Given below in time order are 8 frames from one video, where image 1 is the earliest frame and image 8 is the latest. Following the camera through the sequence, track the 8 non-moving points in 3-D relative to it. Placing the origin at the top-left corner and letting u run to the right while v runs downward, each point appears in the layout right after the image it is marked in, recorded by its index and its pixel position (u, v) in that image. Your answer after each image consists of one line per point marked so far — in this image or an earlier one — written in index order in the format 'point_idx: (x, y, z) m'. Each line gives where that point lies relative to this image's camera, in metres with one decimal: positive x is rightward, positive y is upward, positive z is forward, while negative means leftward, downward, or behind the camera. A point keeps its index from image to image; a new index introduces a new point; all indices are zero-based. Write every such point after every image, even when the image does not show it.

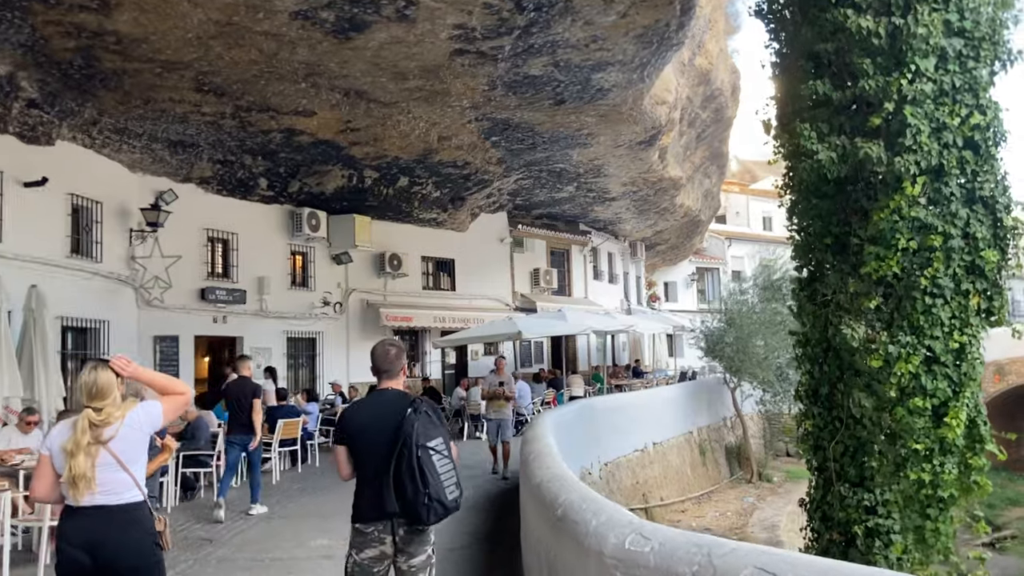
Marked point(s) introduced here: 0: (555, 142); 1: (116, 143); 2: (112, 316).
0: (+0.7, +2.6, +16.3) m
1: (-5.4, +2.0, +12.7) m
2: (-5.4, -0.4, +12.6) m
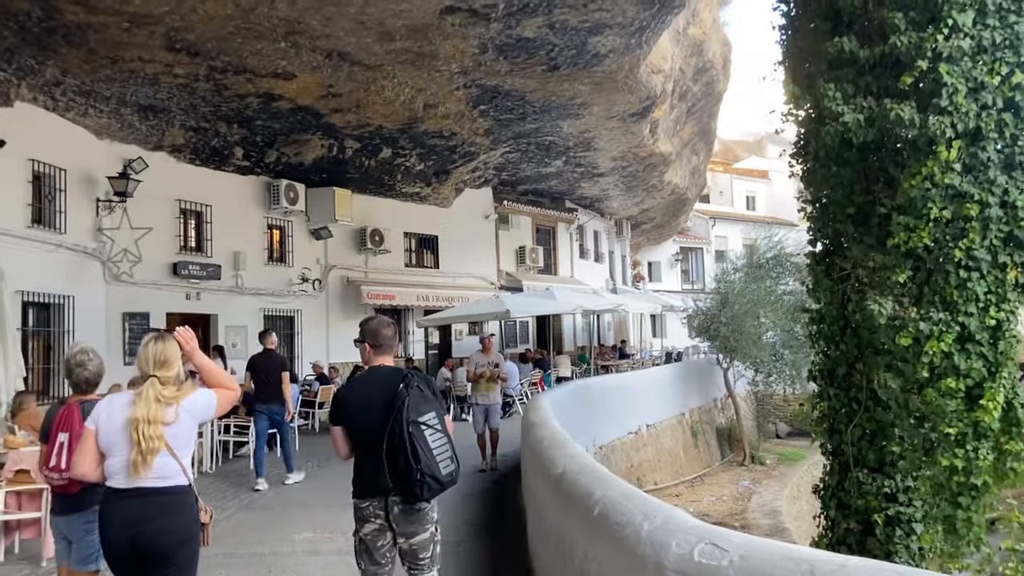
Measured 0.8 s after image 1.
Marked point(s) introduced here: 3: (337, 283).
0: (+0.6, +2.9, +15.6) m
1: (-5.5, +2.3, +11.9) m
2: (-5.5, 0.0, +11.8) m
3: (-3.3, +0.1, +17.4) m
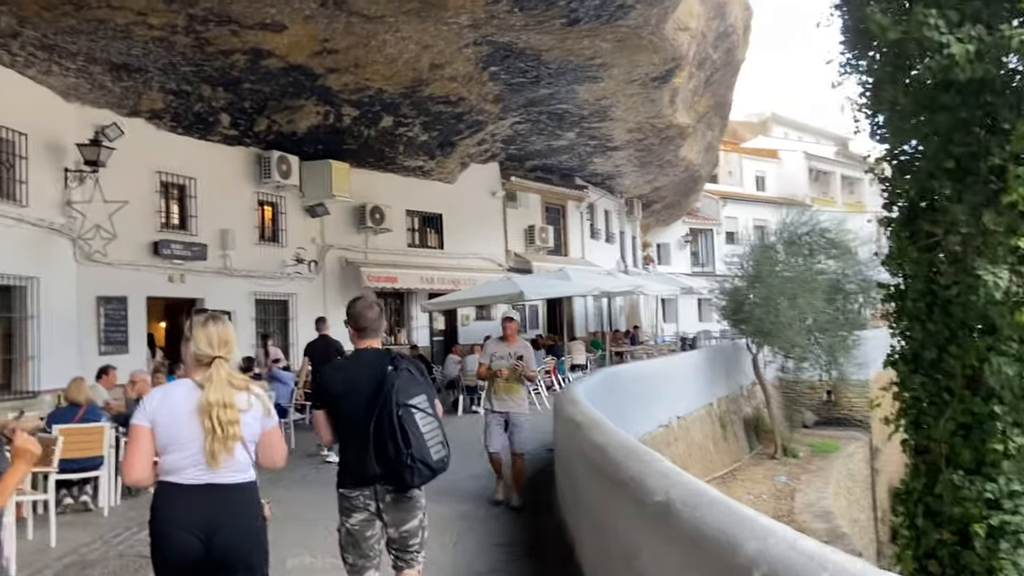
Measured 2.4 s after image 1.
0: (+0.8, +3.3, +14.2) m
1: (-5.3, +2.5, +10.5) m
2: (-5.3, +0.2, +10.5) m
3: (-3.1, +0.4, +16.1) m
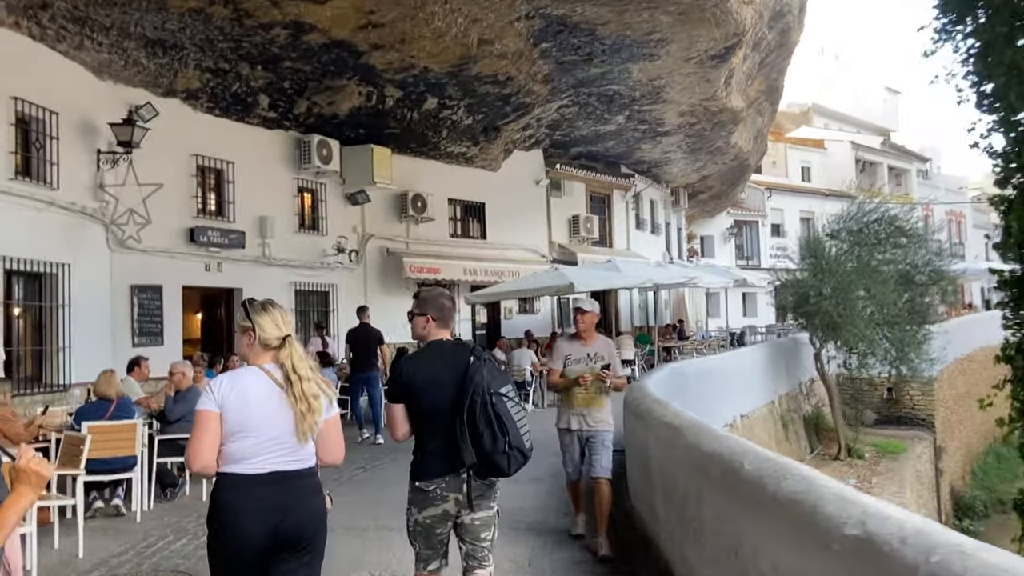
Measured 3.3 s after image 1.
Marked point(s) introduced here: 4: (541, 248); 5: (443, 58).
0: (+1.5, +3.4, +13.4) m
1: (-4.7, +2.7, +9.9) m
2: (-4.6, +0.3, +9.9) m
3: (-2.3, +0.6, +15.4) m
4: (+0.6, +0.8, +19.3) m
5: (-0.9, +3.1, +12.4) m
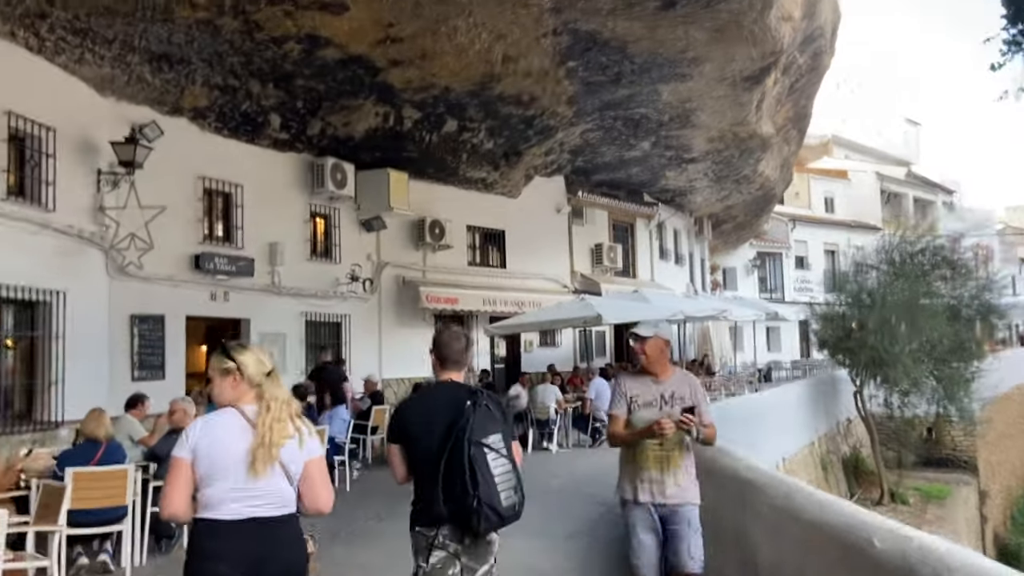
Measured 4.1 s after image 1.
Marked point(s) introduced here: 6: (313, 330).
0: (+1.8, +3.0, +12.8) m
1: (-4.4, +2.4, +9.3) m
2: (-4.4, 0.0, +9.2) m
3: (-1.9, +0.1, +14.7) m
4: (+1.0, +0.2, +18.5) m
5: (-0.6, +2.7, +11.7) m
6: (-2.8, -0.6, +13.2) m
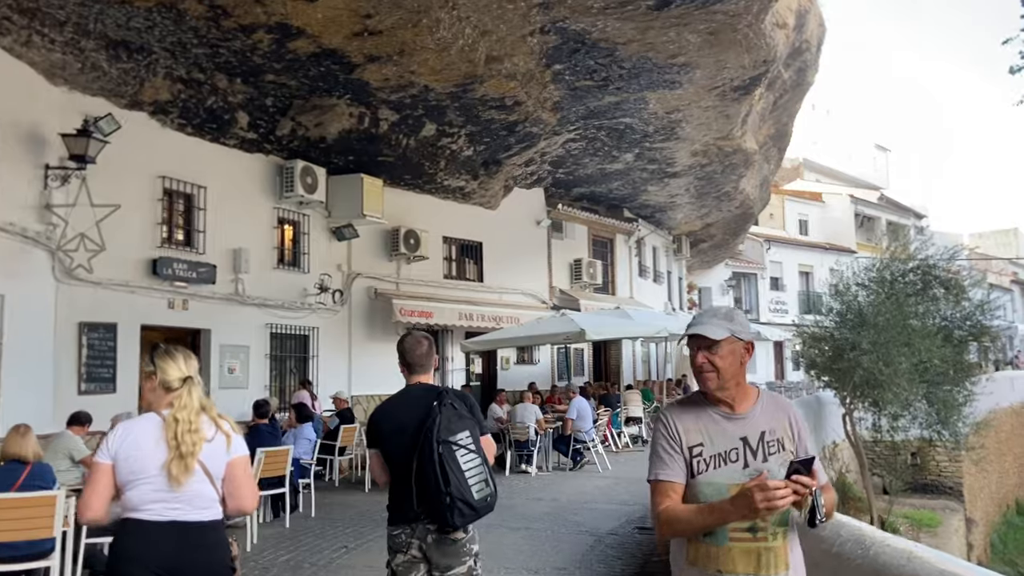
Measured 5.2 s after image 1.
0: (+1.6, +2.8, +12.2) m
1: (-4.5, +2.3, +8.5) m
2: (-4.5, 0.0, +8.4) m
3: (-2.2, -0.1, +14.0) m
4: (+0.5, -0.1, +17.9) m
5: (-0.8, +2.5, +11.1) m
6: (-3.1, -0.7, +12.4) m
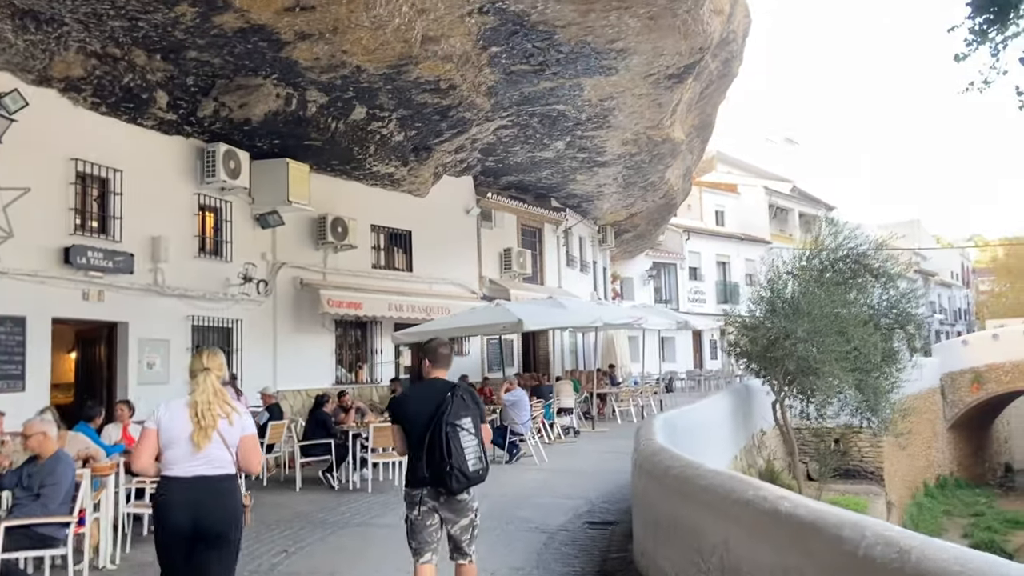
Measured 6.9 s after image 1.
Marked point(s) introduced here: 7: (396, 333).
0: (+0.8, +2.9, +12.0) m
1: (-5.0, +2.4, +7.8) m
2: (-5.0, +0.1, +7.6) m
3: (-3.2, 0.0, +13.4) m
4: (-0.8, +0.1, +17.5) m
5: (-1.5, +2.6, +10.6) m
6: (-3.9, -0.6, +11.8) m
7: (-1.8, -0.7, +14.1) m
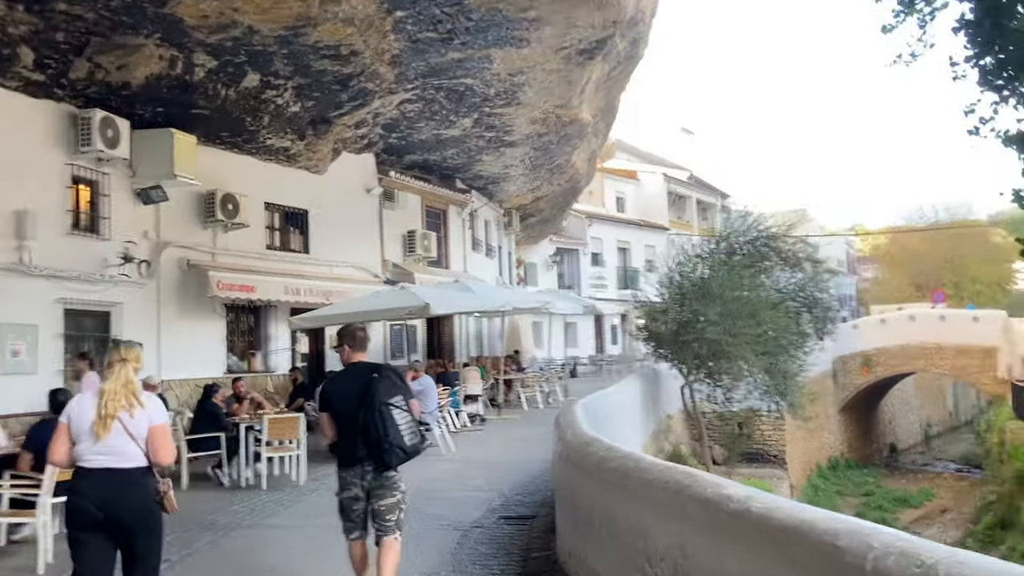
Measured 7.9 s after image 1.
0: (-0.4, +3.1, +11.4) m
1: (-5.6, +2.6, +6.6) m
2: (-5.6, +0.2, +6.5) m
3: (-4.5, +0.3, +12.4) m
4: (-2.5, +0.4, +16.8) m
5: (-2.5, +2.9, +9.8) m
6: (-5.0, -0.4, +10.7) m
7: (-3.1, -0.4, +13.2) m
